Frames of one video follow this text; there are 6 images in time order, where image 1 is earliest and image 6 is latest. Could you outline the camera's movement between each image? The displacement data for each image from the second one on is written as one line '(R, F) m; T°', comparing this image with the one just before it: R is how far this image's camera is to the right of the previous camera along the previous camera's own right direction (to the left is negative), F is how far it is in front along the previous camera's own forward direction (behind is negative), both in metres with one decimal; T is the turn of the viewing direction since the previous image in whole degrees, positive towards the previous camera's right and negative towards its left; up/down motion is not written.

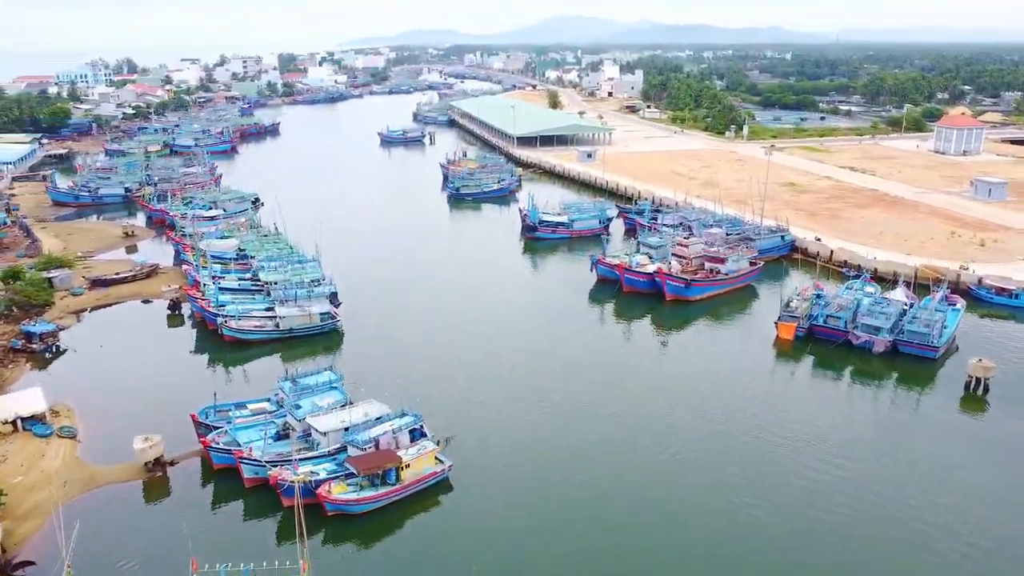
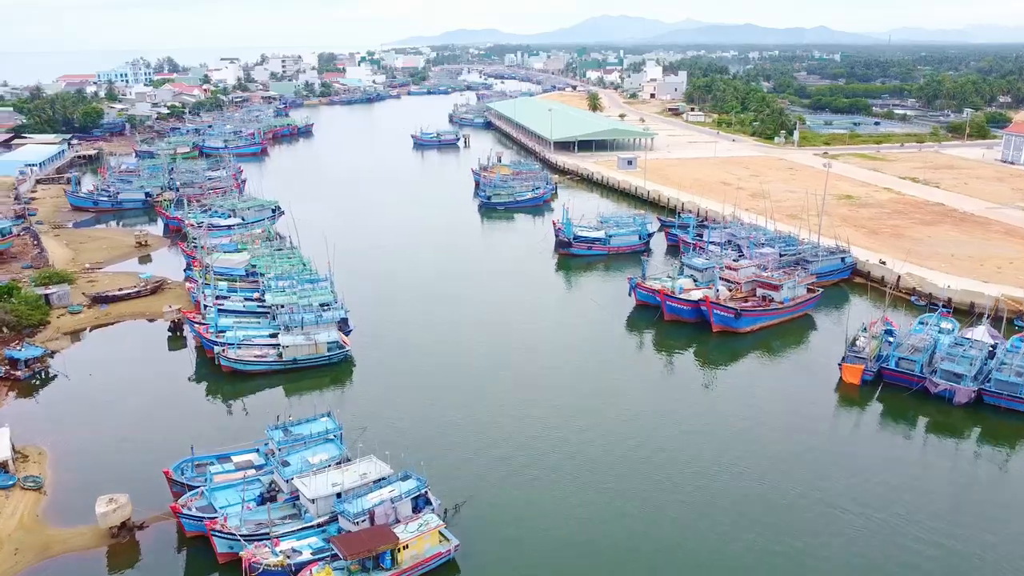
(+0.2, +2.0) m; -3°
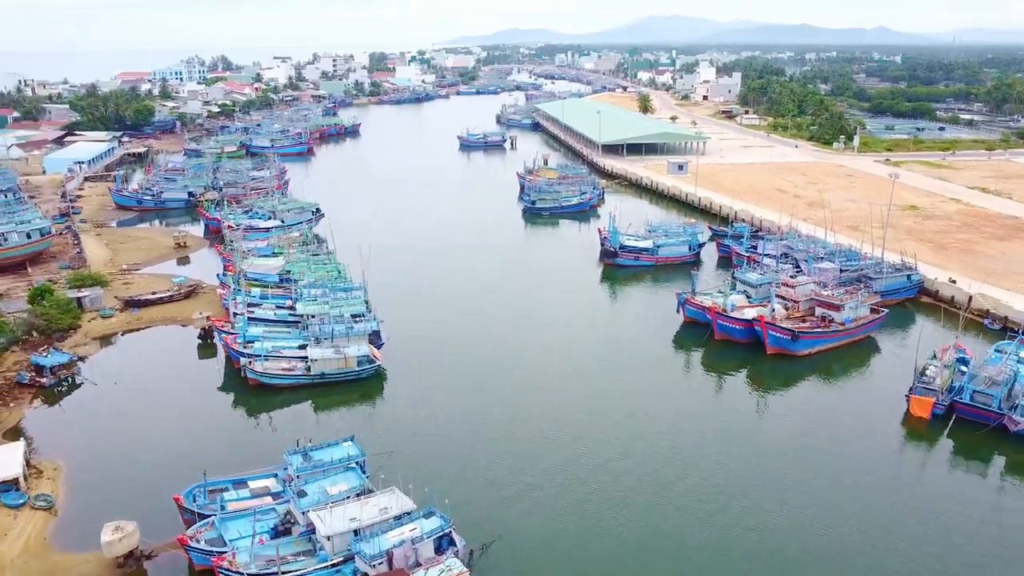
(+0.1, +1.0) m; -3°
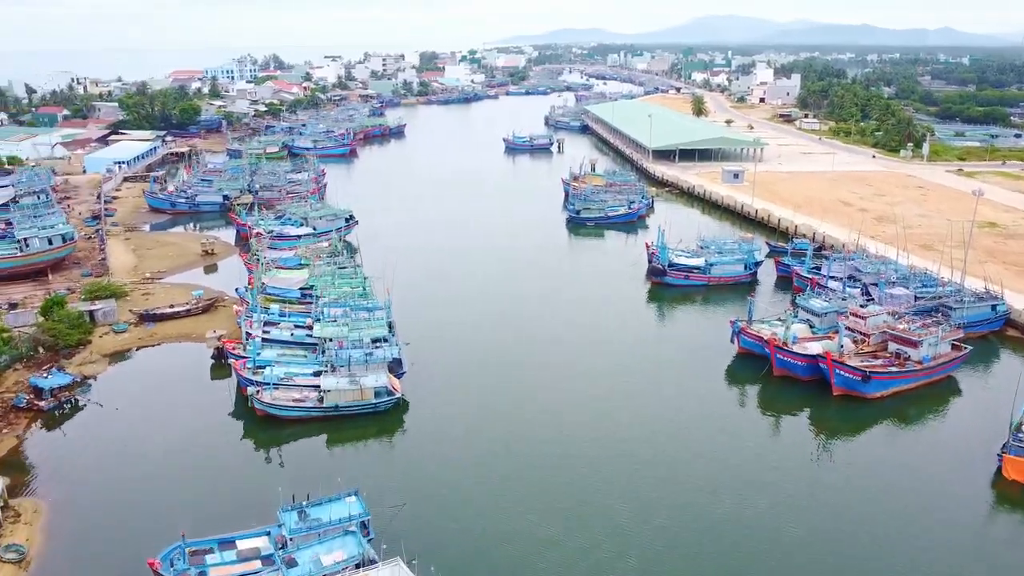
(+0.2, +1.6) m; -3°
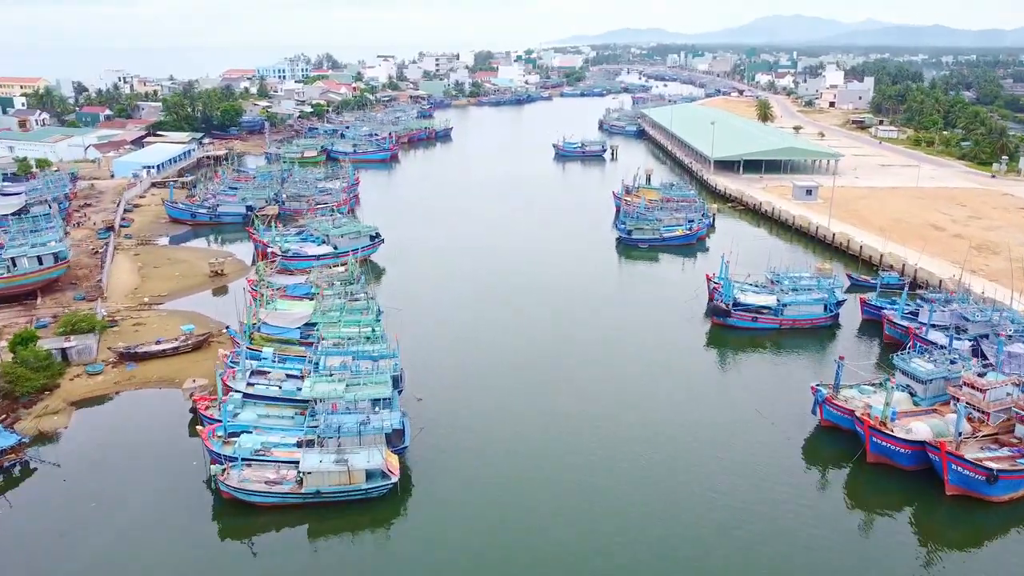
(+0.4, +3.0) m; -4°
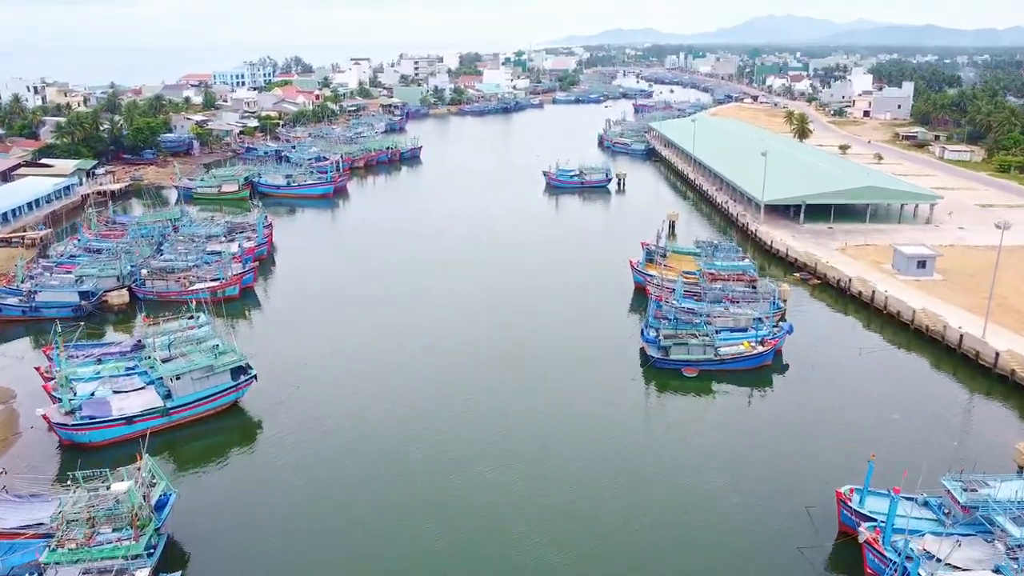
(+0.6, +10.3) m; 0°
